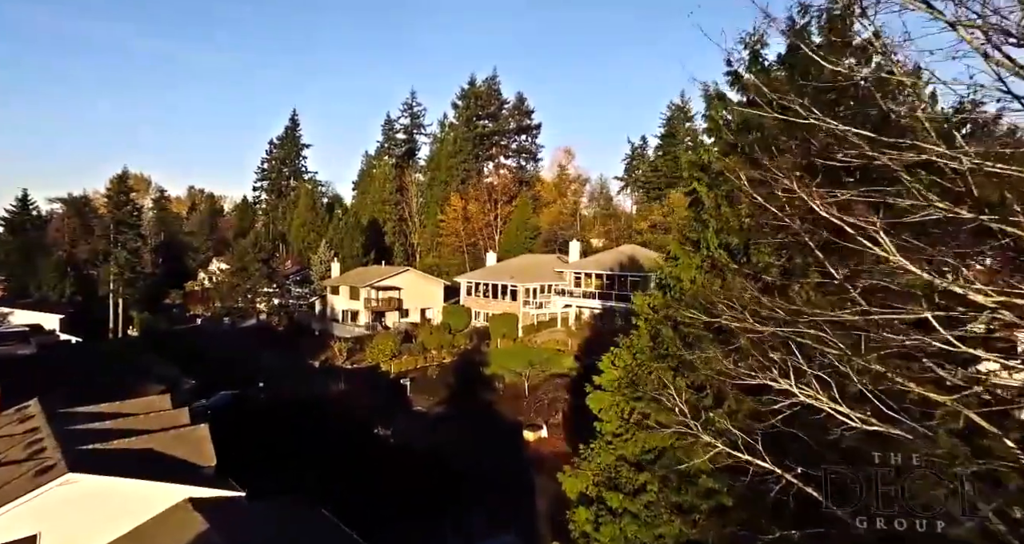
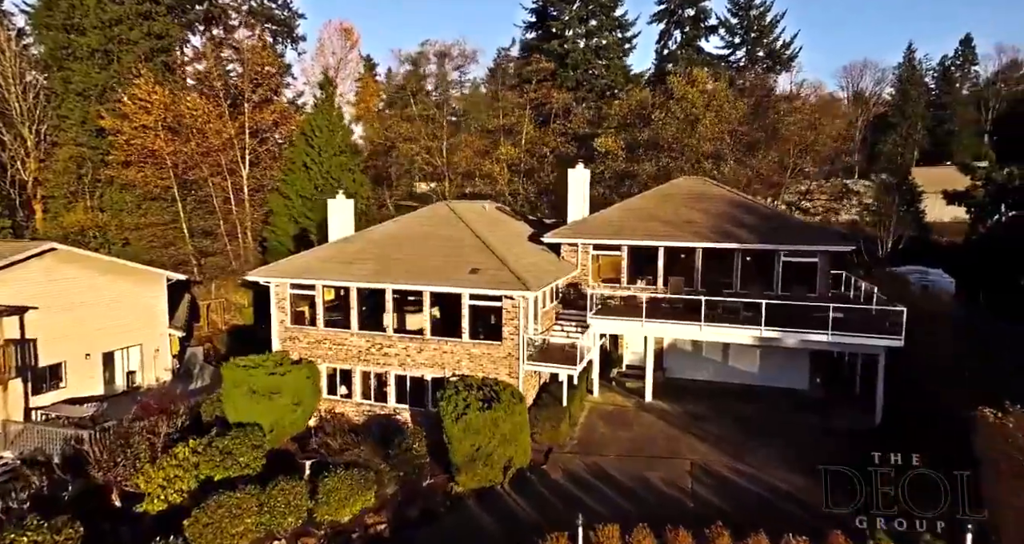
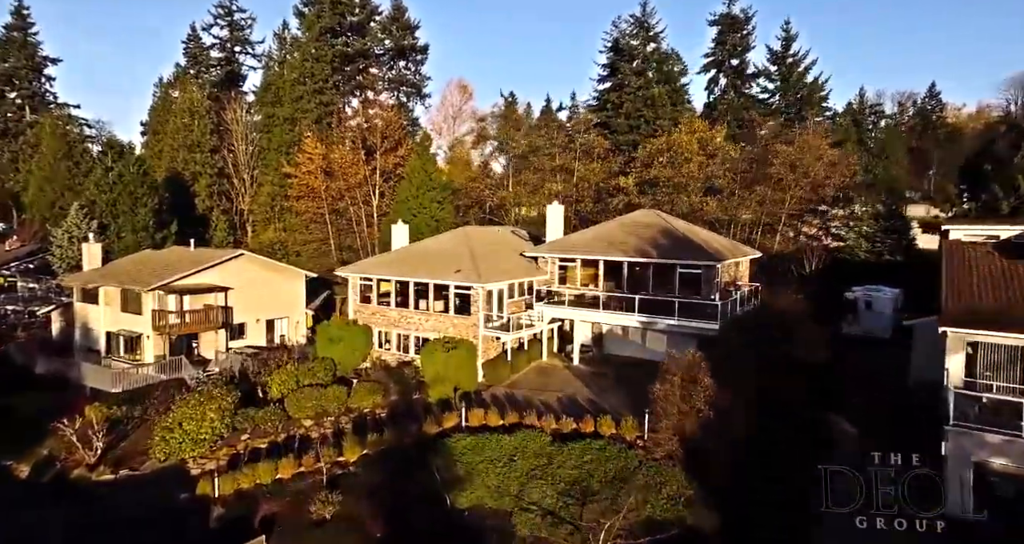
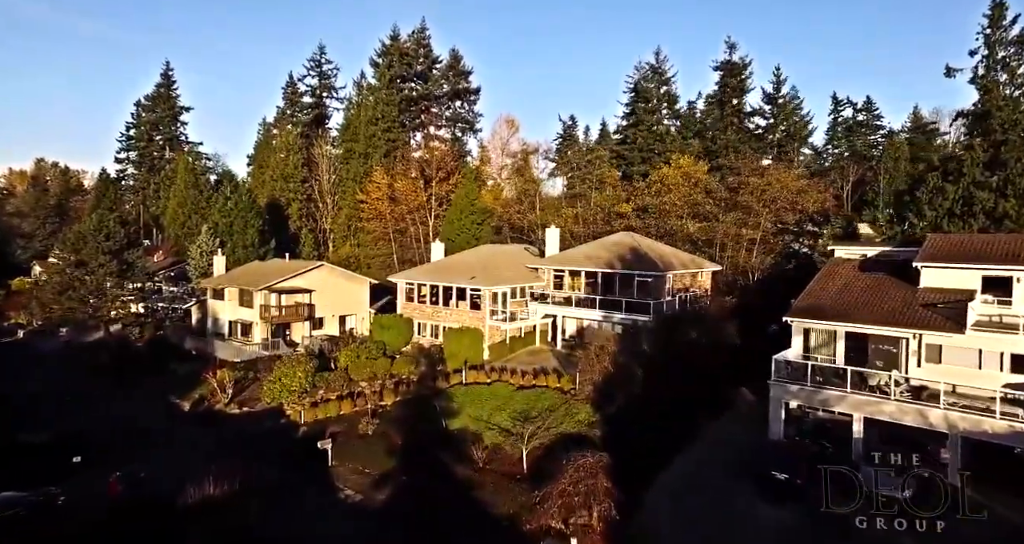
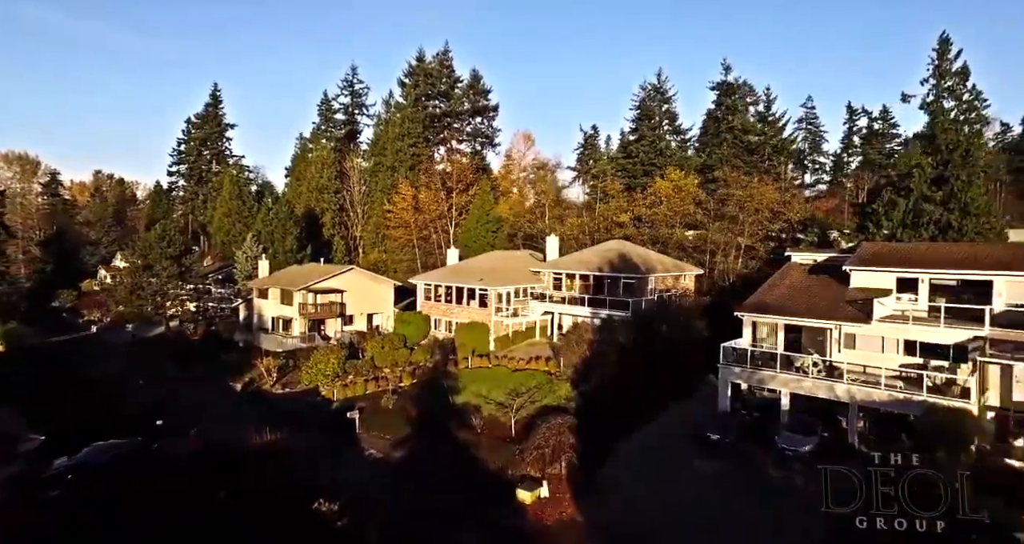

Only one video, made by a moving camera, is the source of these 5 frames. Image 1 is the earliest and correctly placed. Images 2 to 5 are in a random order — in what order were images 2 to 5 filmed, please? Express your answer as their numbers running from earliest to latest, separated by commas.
5, 4, 3, 2
